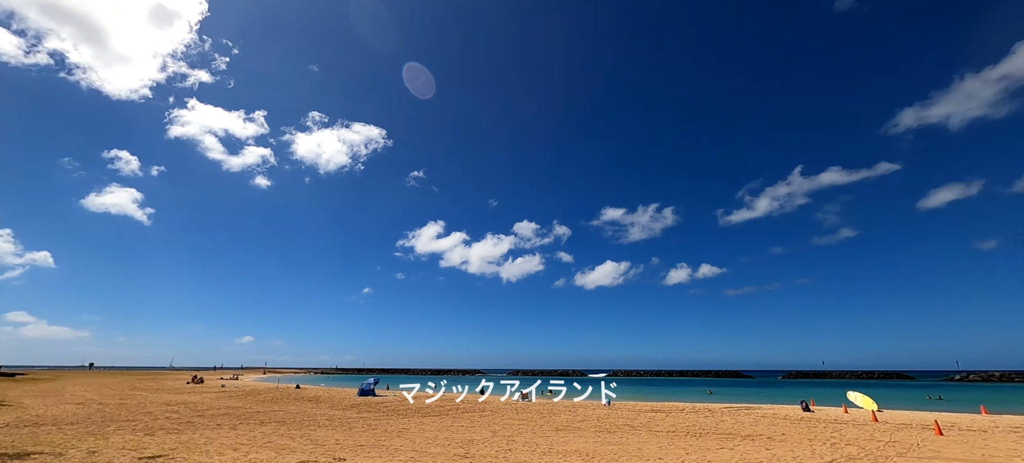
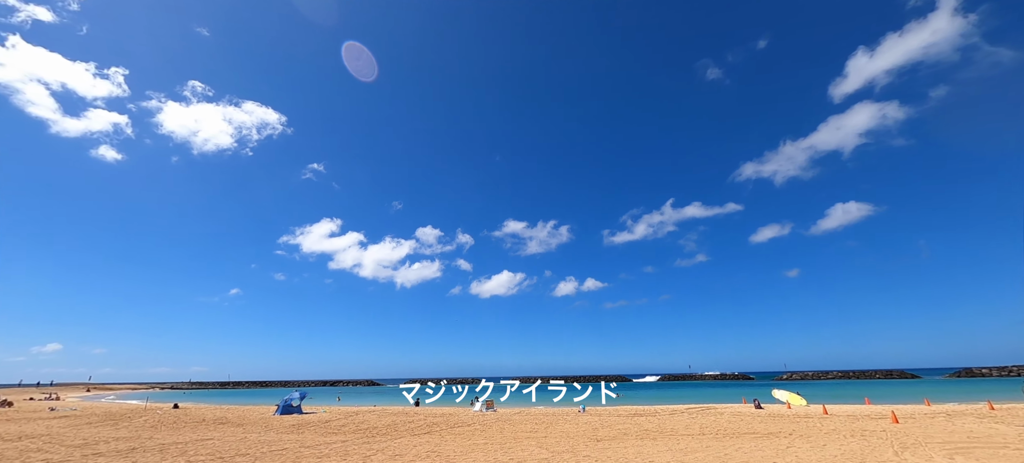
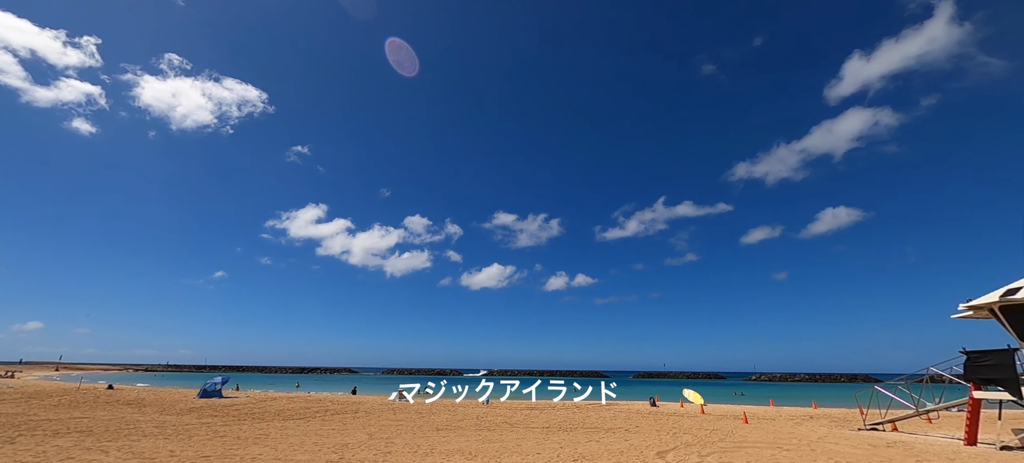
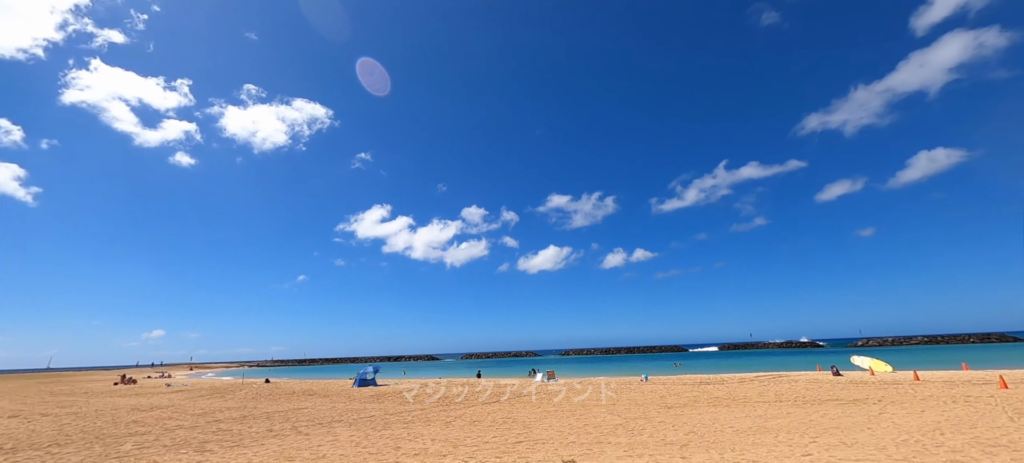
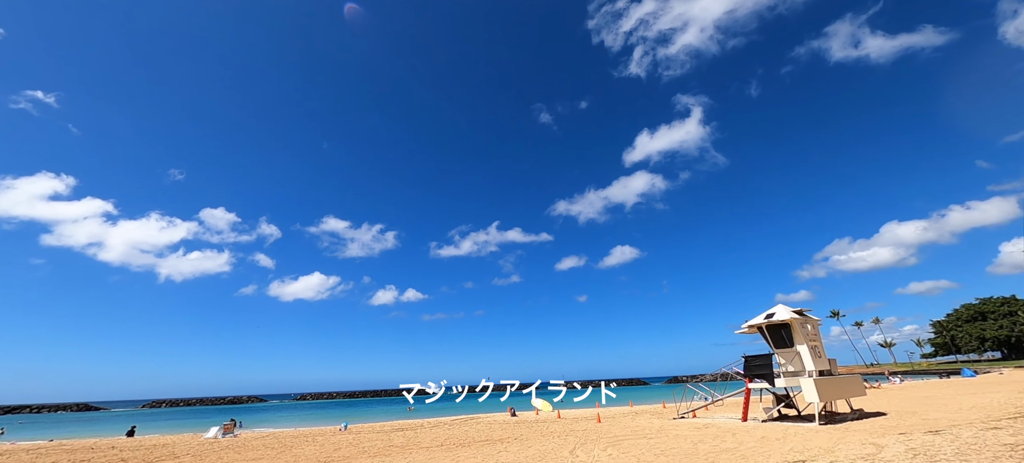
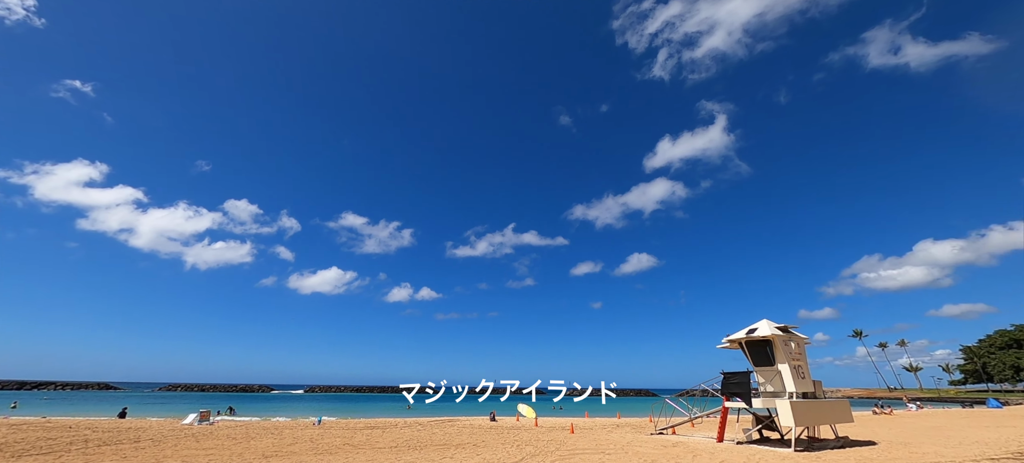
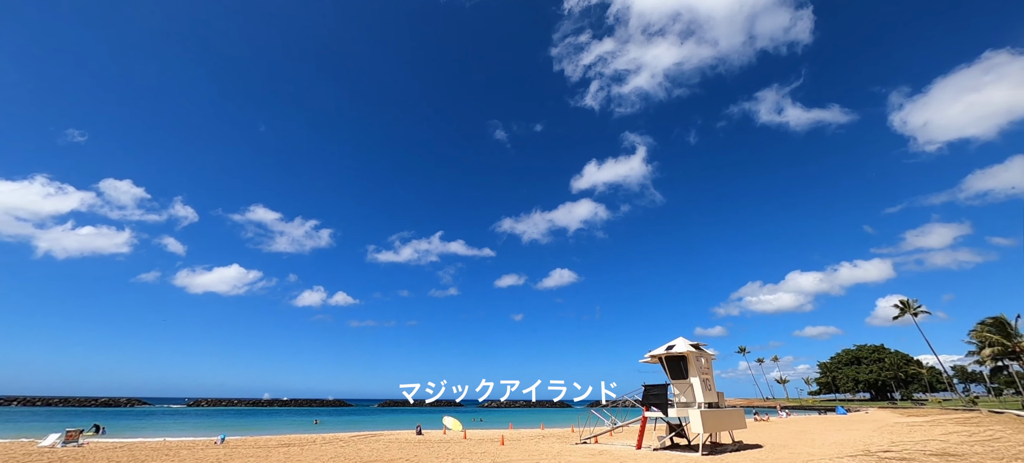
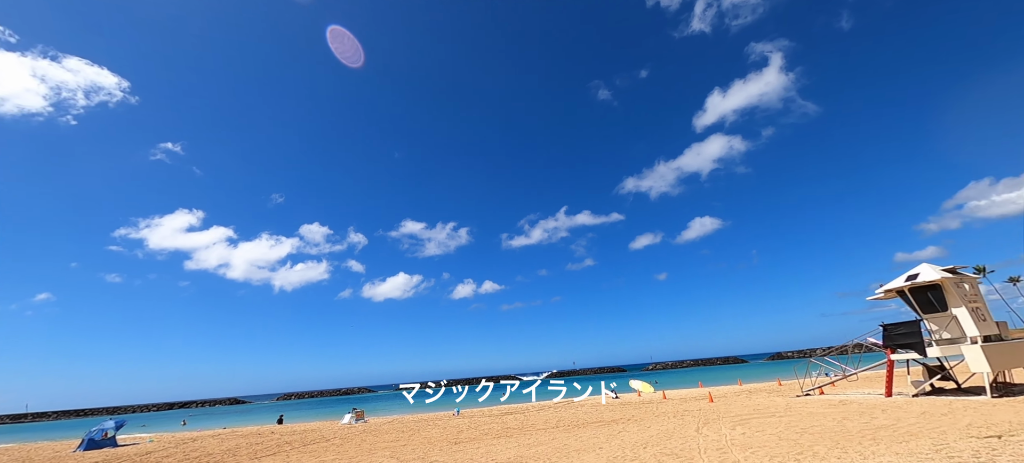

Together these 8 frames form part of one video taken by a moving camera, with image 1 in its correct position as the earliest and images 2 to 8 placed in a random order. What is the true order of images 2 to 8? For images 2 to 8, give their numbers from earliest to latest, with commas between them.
3, 6, 7, 5, 8, 2, 4
